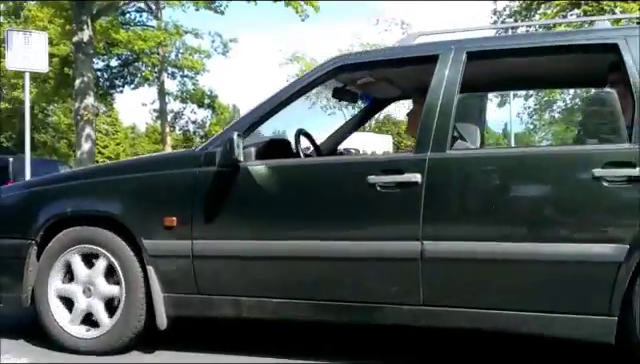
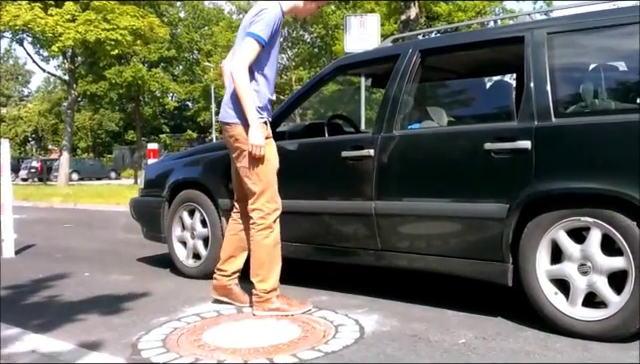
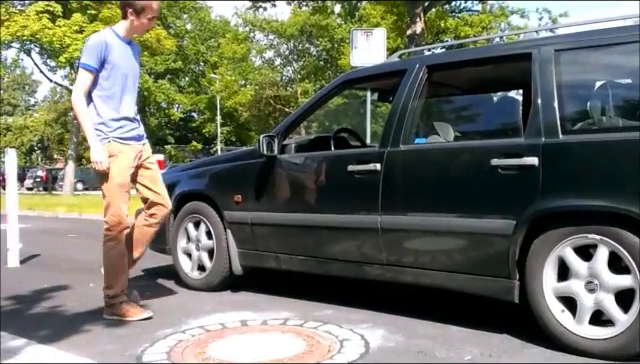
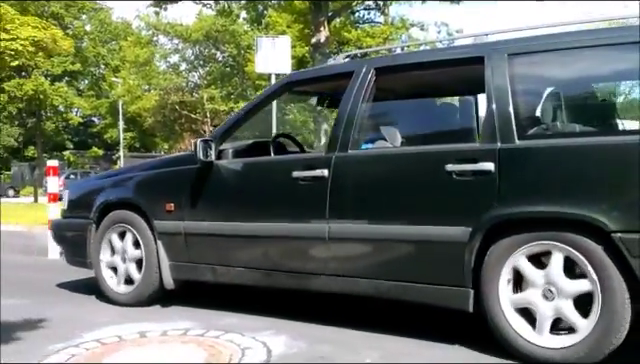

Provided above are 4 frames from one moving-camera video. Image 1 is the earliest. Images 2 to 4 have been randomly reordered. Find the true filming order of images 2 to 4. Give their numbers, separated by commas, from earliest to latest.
4, 3, 2
